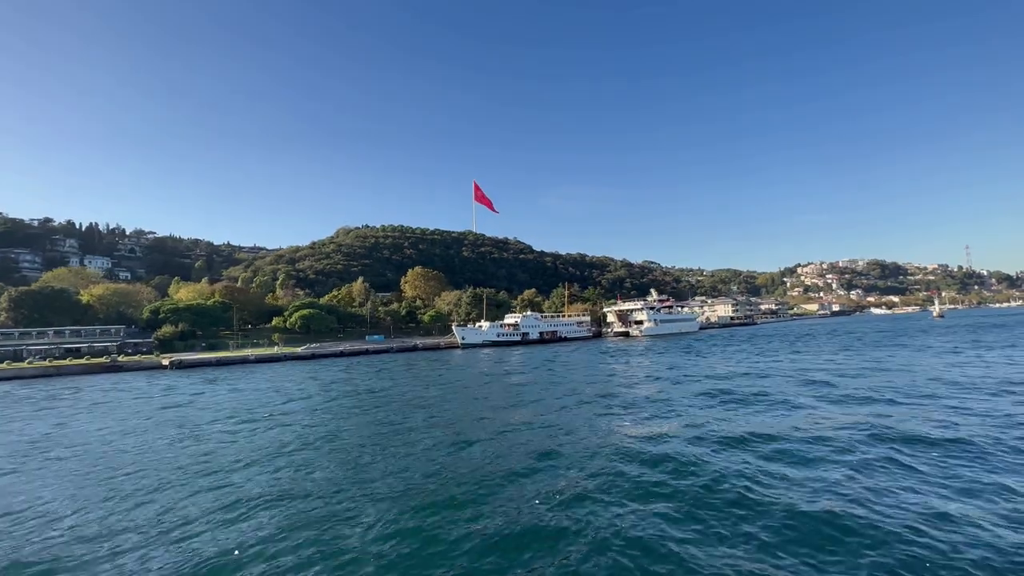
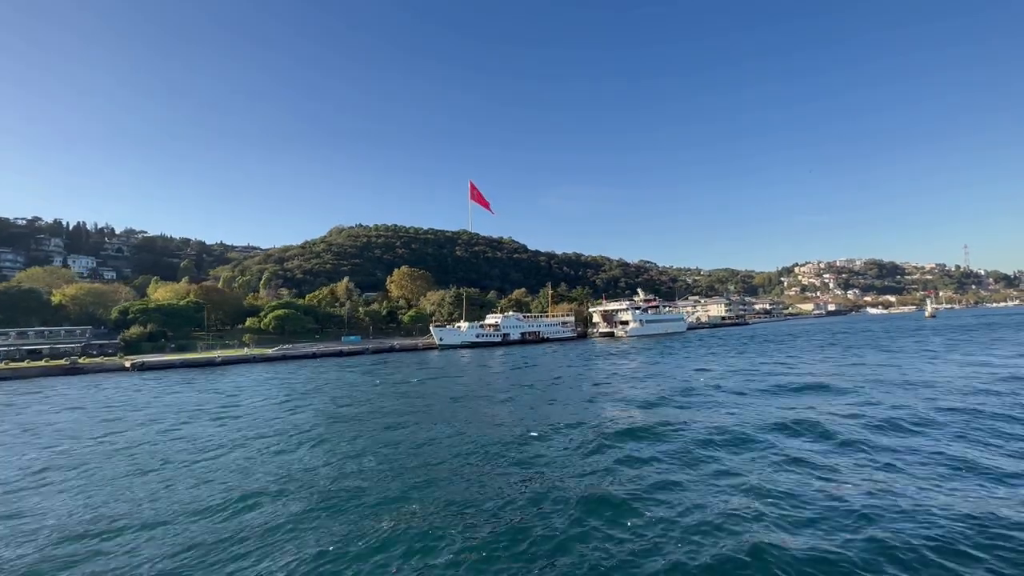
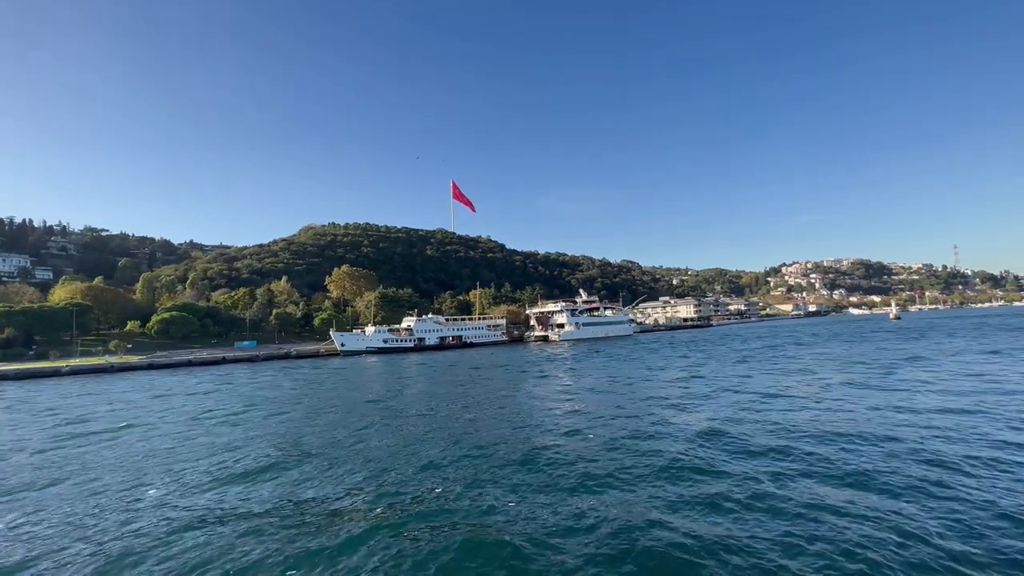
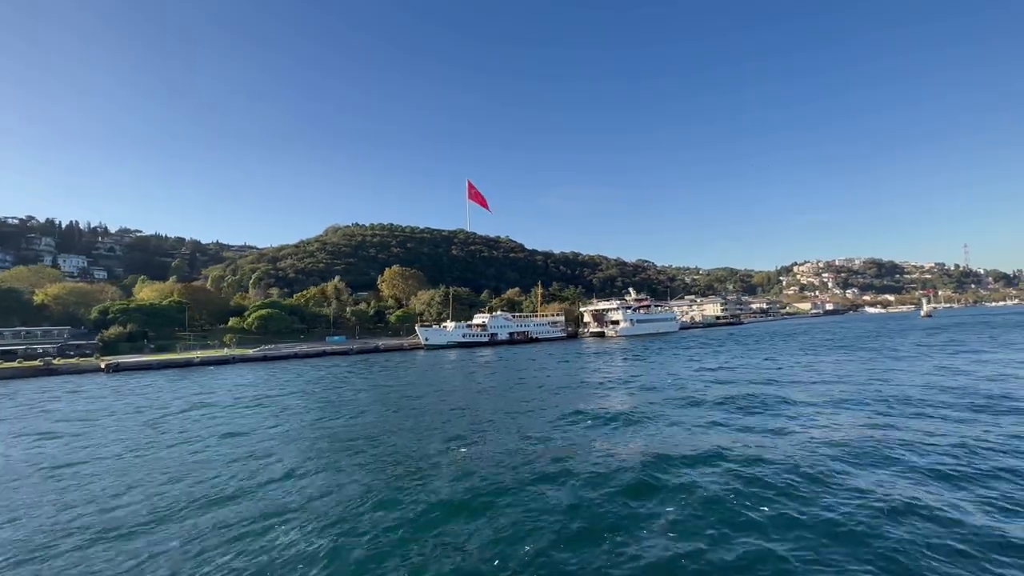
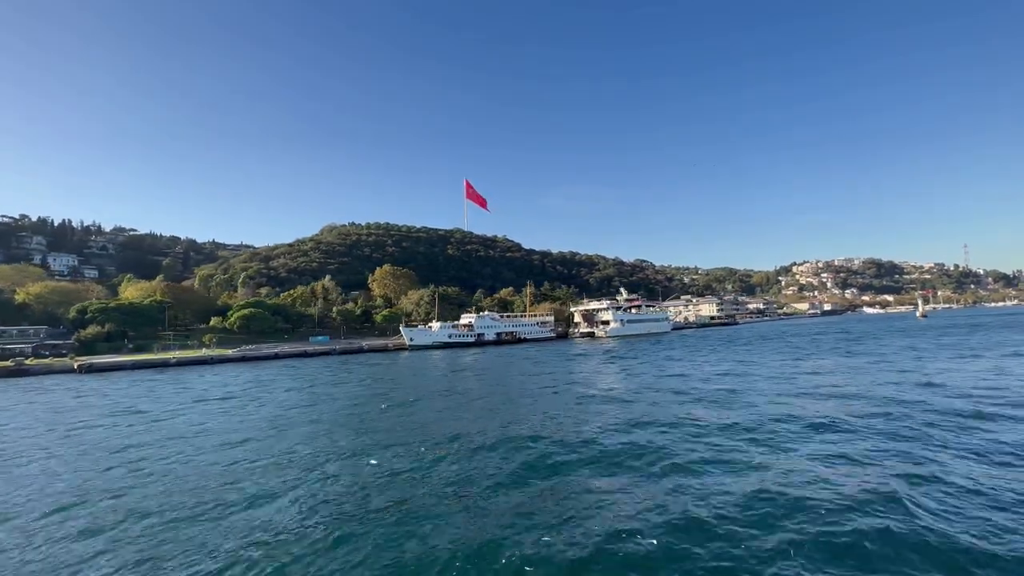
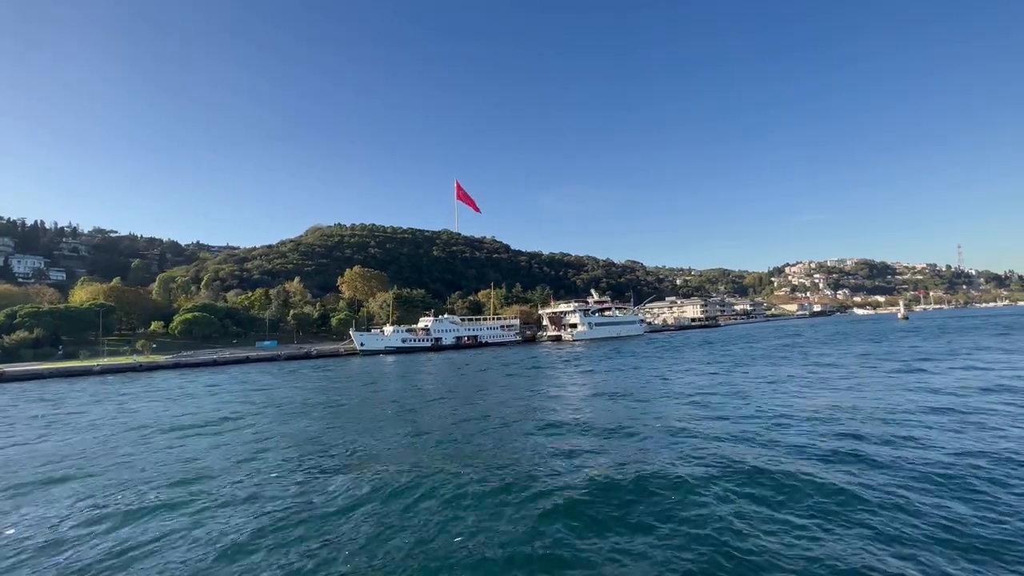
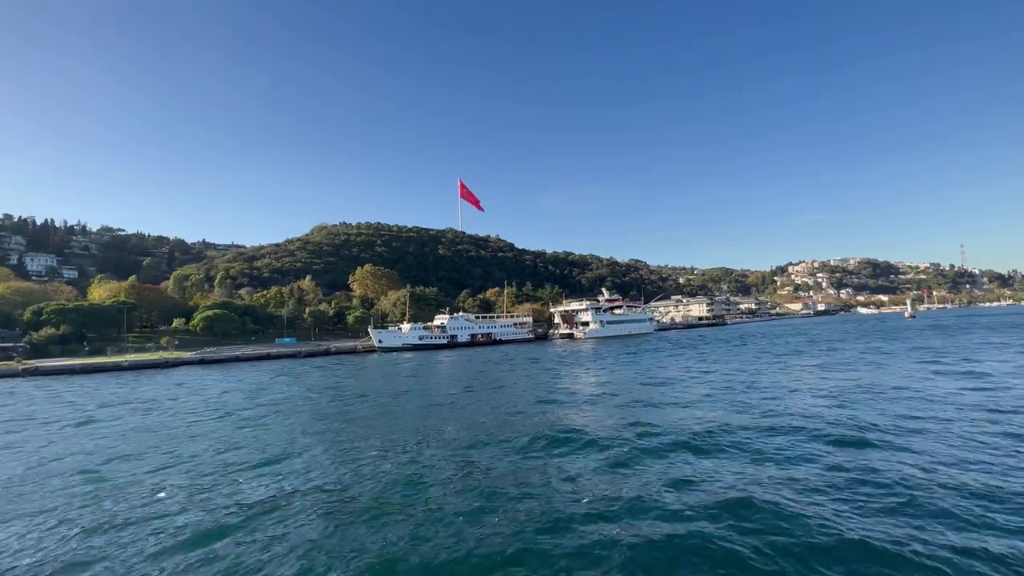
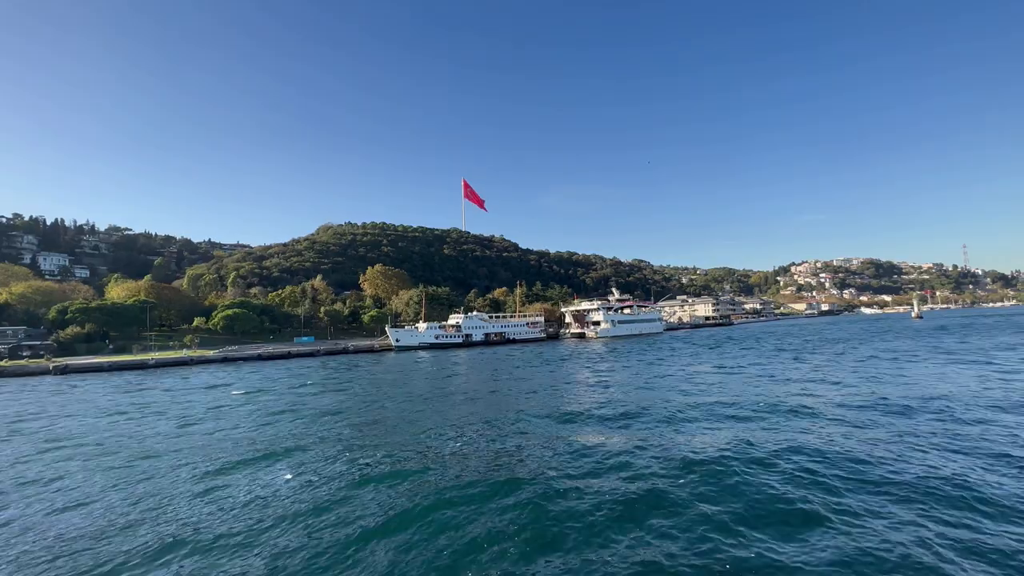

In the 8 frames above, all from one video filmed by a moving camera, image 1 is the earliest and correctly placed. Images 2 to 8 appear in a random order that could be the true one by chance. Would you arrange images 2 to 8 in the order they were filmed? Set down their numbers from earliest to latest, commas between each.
2, 4, 5, 8, 7, 6, 3
